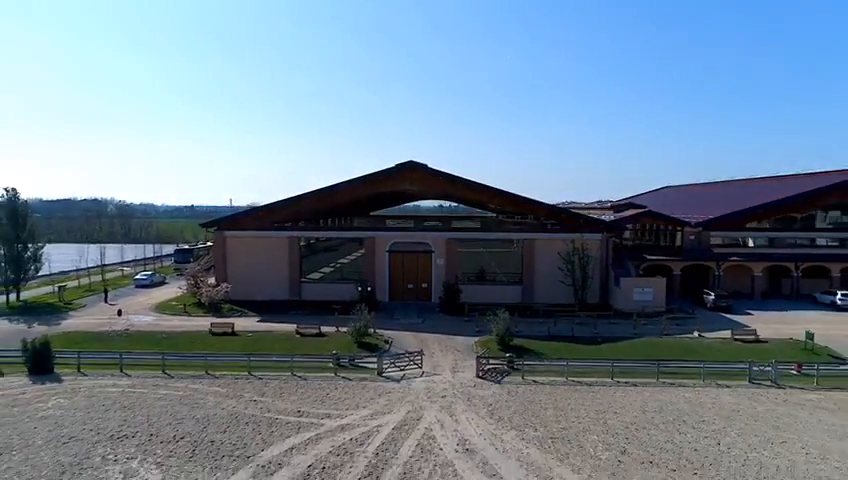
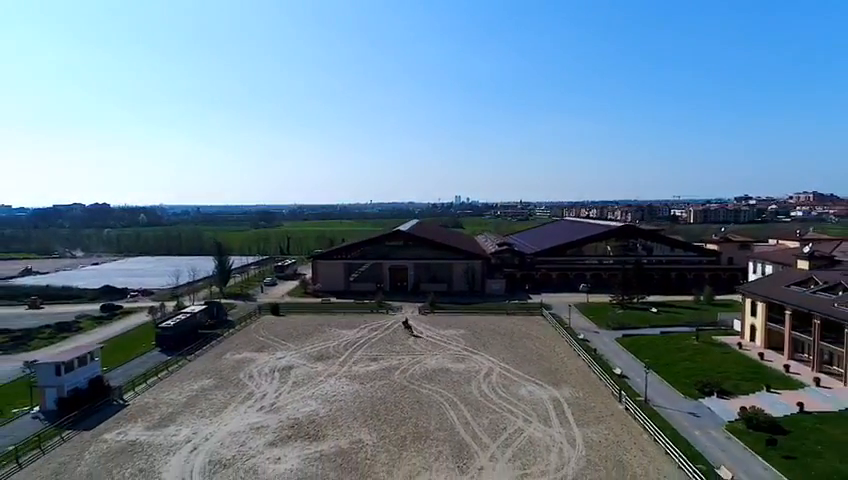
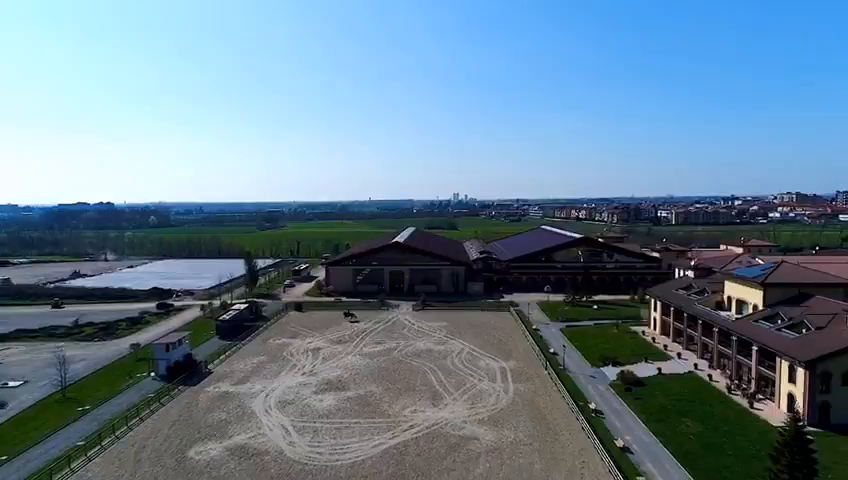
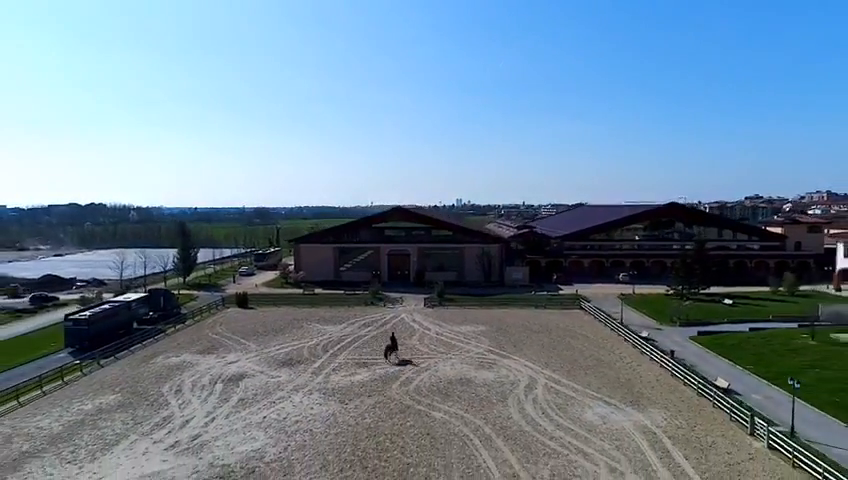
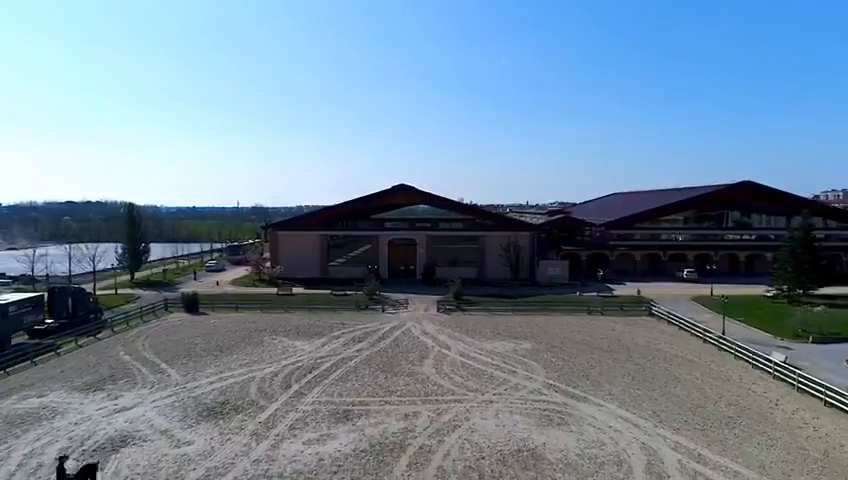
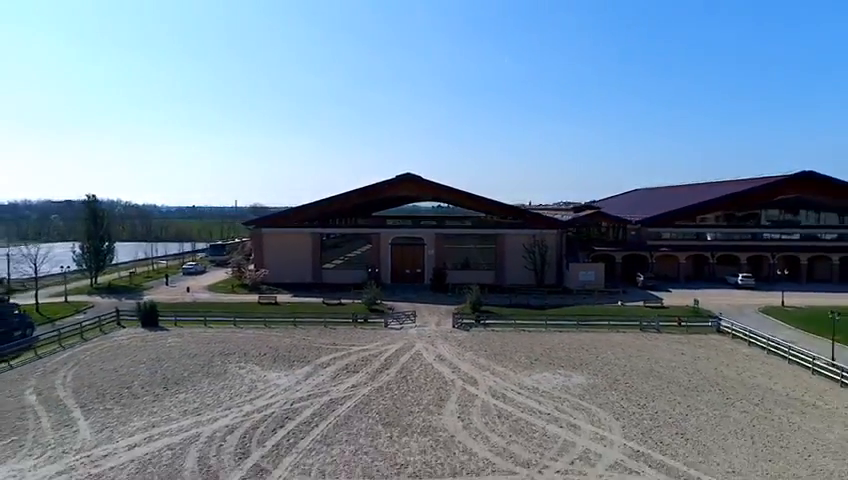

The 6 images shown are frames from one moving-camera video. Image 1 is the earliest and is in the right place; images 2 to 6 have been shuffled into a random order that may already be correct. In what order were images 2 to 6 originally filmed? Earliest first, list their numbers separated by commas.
6, 5, 4, 2, 3
